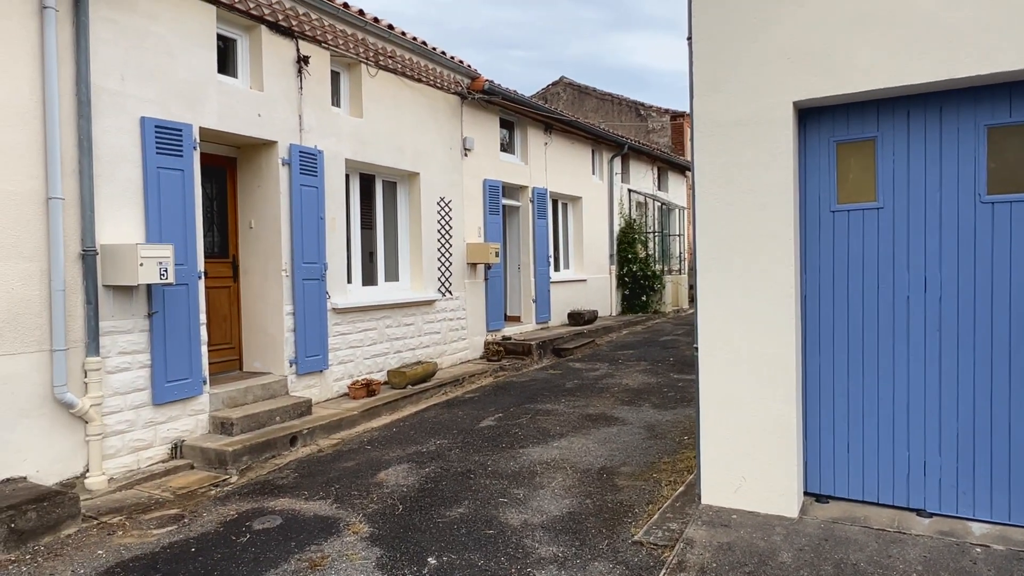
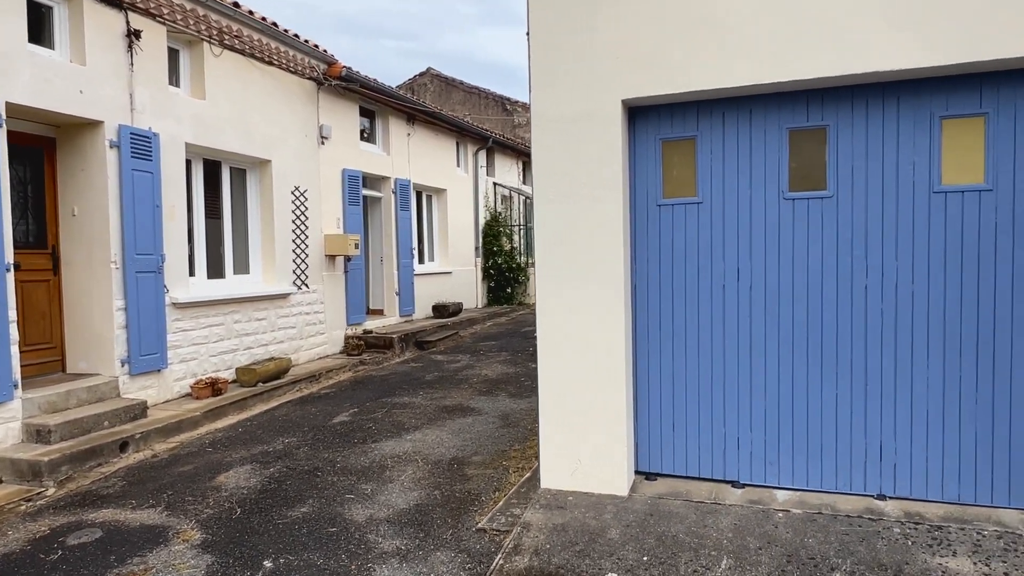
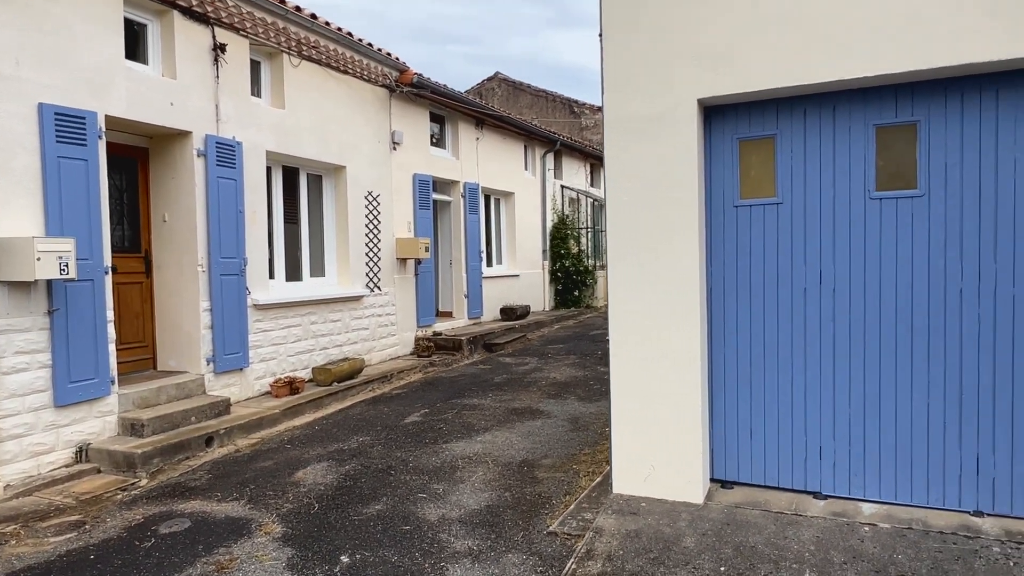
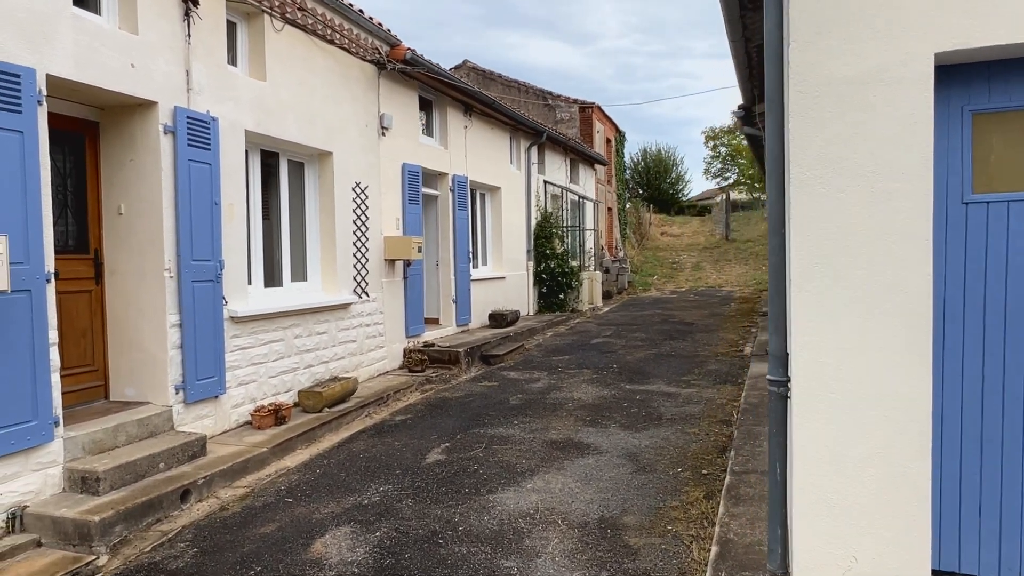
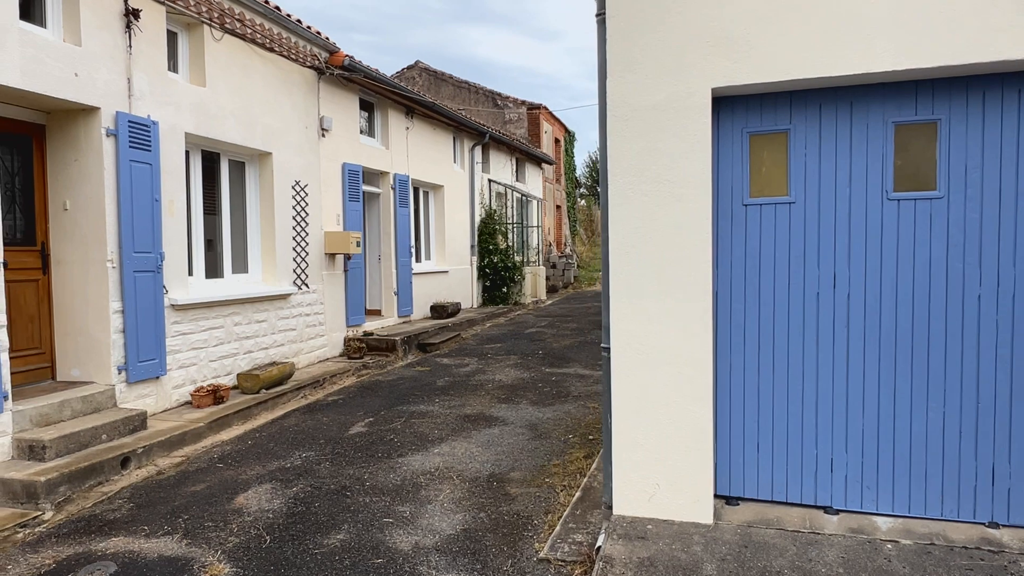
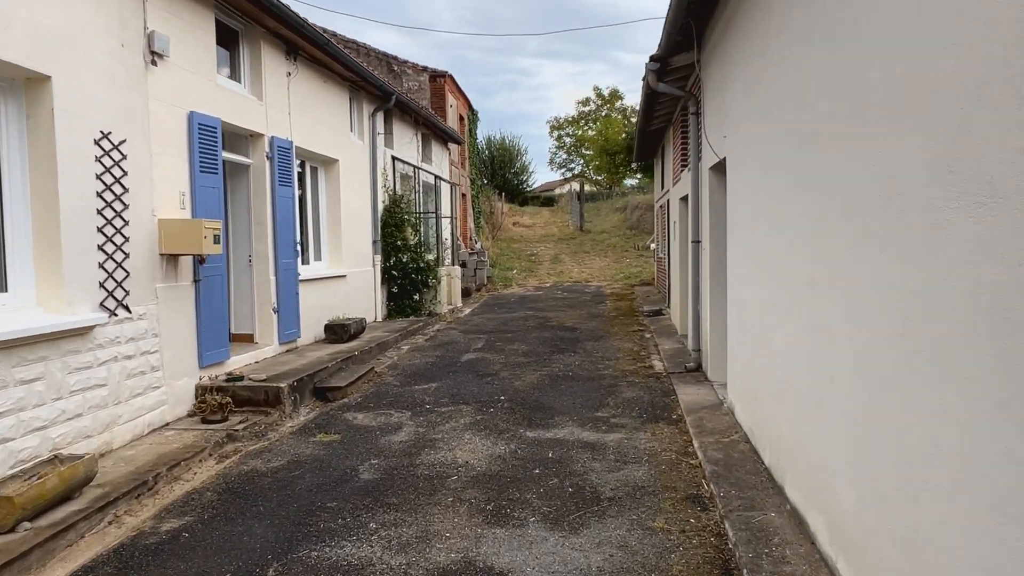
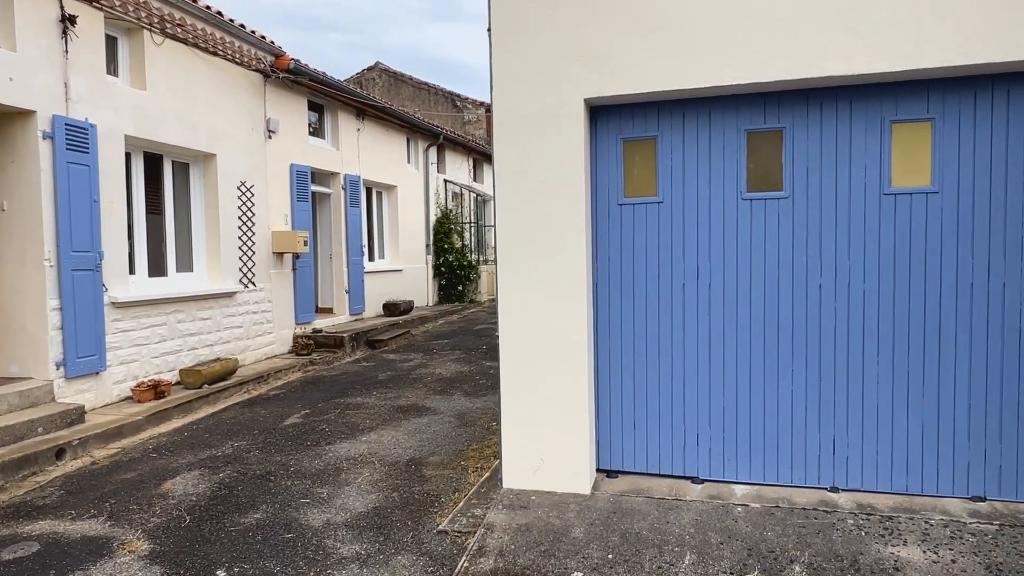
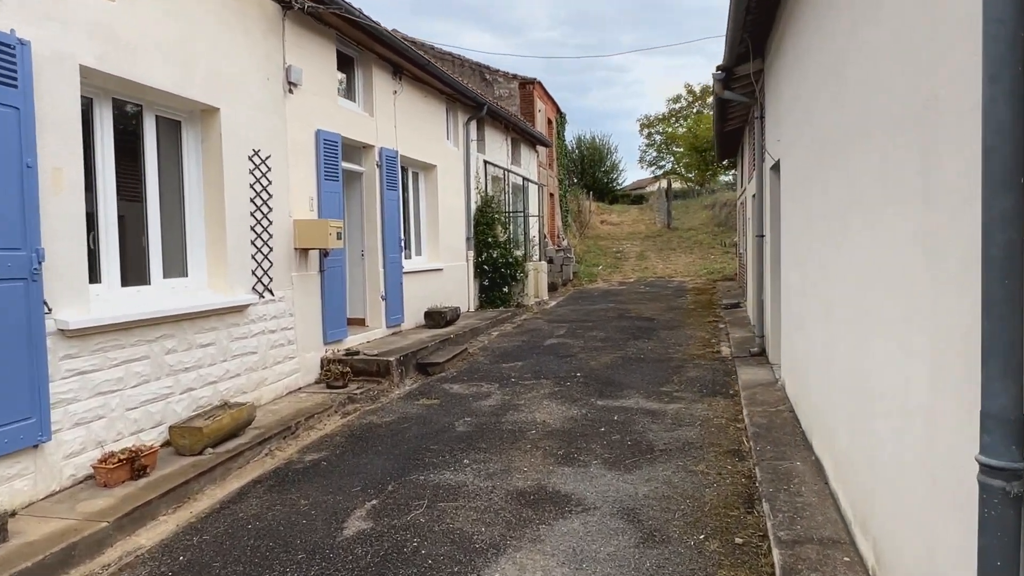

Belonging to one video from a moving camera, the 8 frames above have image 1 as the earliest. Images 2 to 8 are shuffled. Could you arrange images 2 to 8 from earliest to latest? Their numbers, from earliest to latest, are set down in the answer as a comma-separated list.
3, 2, 7, 5, 4, 8, 6
